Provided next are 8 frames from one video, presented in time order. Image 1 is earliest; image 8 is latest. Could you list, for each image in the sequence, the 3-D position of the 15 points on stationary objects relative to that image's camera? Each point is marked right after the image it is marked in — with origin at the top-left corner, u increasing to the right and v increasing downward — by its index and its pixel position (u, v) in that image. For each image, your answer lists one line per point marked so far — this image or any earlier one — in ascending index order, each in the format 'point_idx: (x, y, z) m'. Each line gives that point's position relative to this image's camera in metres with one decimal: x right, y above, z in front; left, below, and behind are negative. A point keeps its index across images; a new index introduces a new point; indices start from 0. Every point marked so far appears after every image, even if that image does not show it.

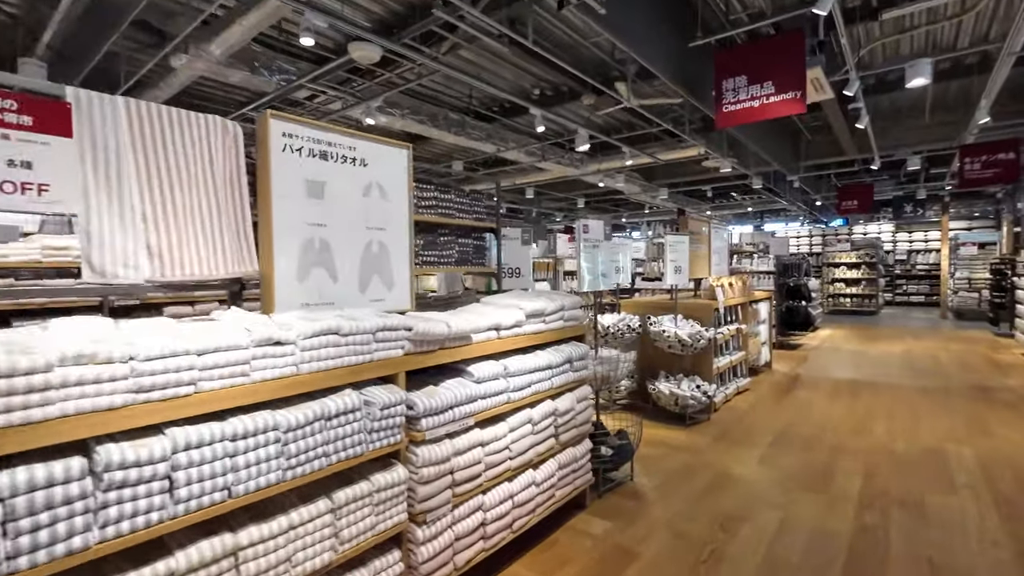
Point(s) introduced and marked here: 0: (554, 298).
0: (+0.2, -0.1, +2.5) m
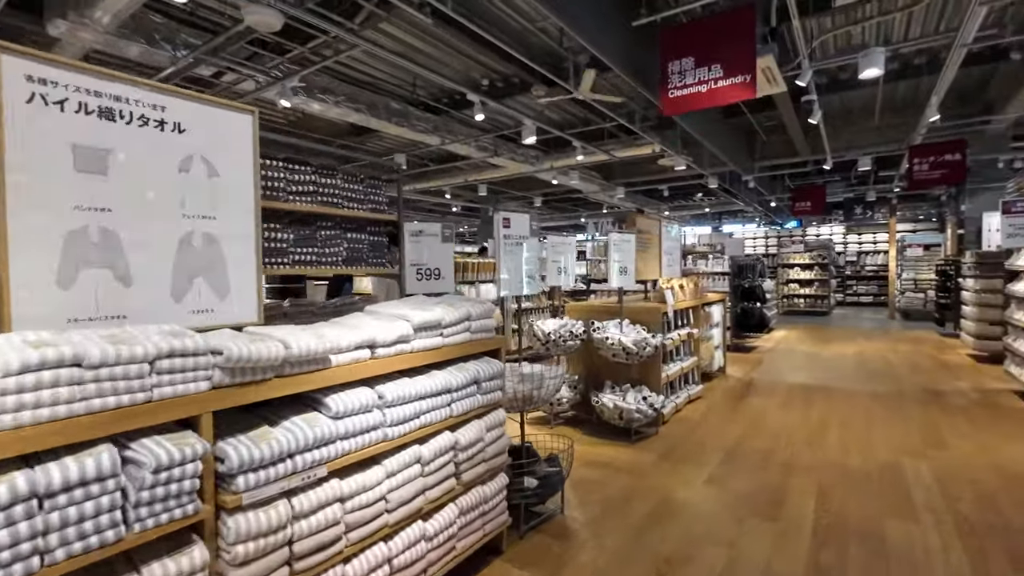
0: (-0.2, -0.1, +2.1) m
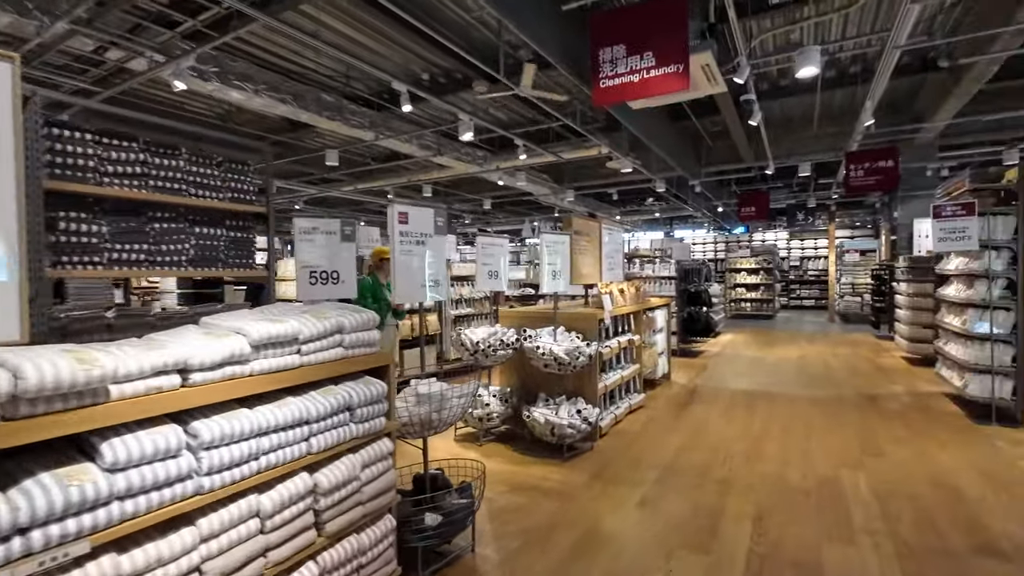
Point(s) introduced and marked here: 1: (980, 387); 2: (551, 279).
0: (-0.7, -0.1, +1.7) m
1: (+4.2, -0.9, +4.3) m
2: (+0.3, +0.1, +3.9) m
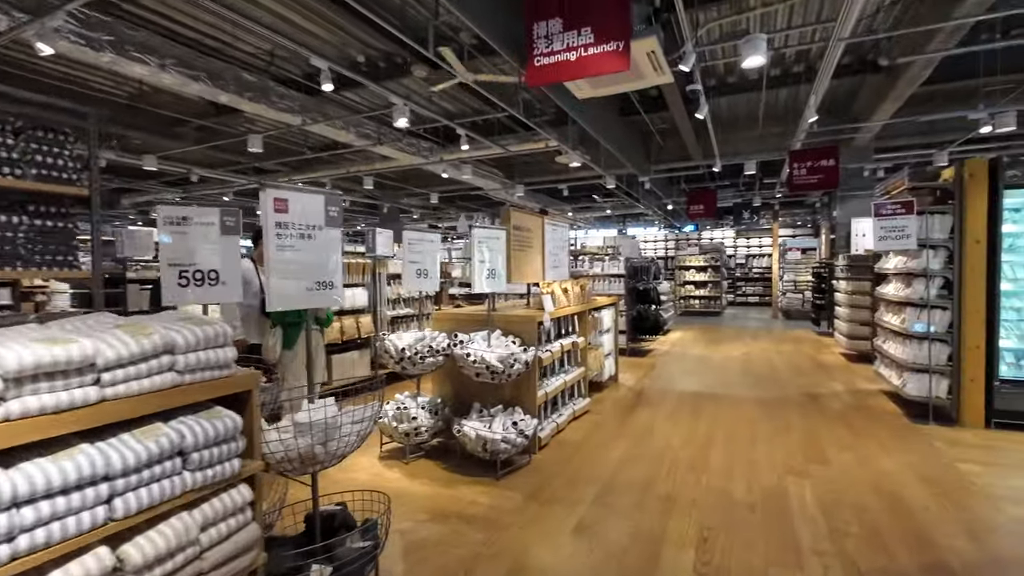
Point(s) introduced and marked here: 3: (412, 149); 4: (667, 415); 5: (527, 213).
0: (-1.0, -0.1, +1.3) m
1: (+3.6, -0.9, +4.3) m
2: (-0.2, +0.1, +3.5) m
3: (-1.8, +2.5, +8.8) m
4: (+1.5, -1.2, +4.7) m
5: (+0.1, +0.6, +4.3) m
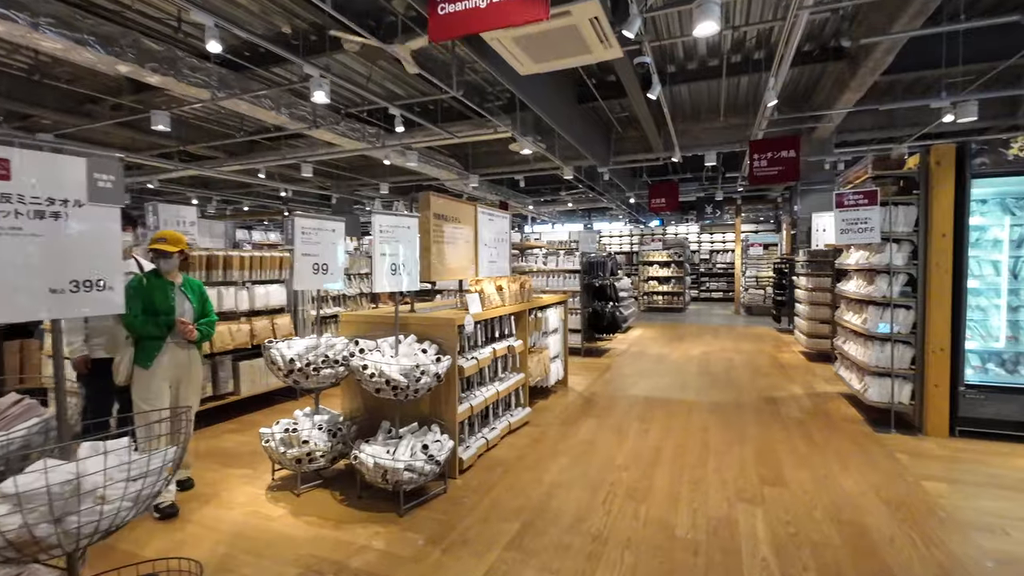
0: (-1.4, -0.1, +0.7) m
1: (+3.0, -0.9, +4.0) m
2: (-0.7, +0.1, +3.0) m
3: (-2.6, +2.6, +8.1) m
4: (+0.9, -1.2, +4.2) m
5: (-0.4, +0.7, +3.7) m
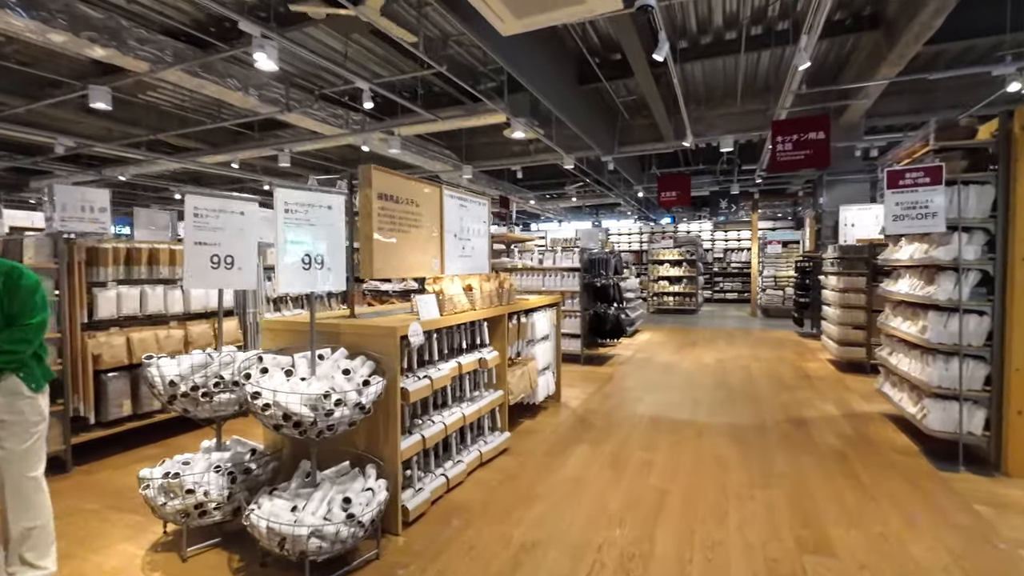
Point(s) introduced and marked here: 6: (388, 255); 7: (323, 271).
0: (-1.6, -0.1, 0.0) m
1: (+2.8, -0.9, +3.2) m
2: (-0.9, +0.1, +2.3) m
3: (-2.7, +2.6, +7.5) m
4: (+0.7, -1.2, +3.5) m
5: (-0.6, +0.7, +3.0) m
6: (-0.7, +0.2, +2.9) m
7: (-0.9, +0.1, +2.3) m
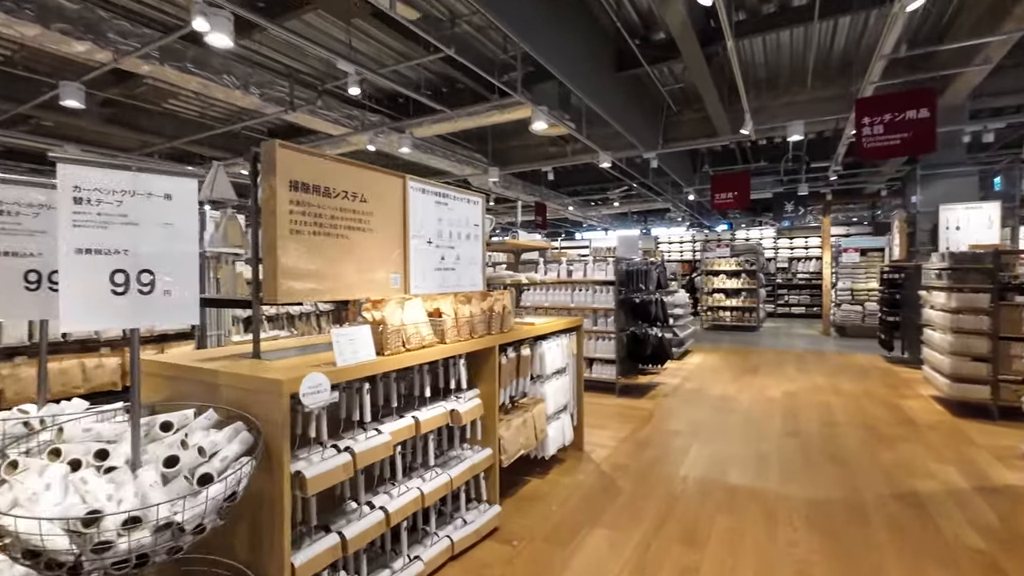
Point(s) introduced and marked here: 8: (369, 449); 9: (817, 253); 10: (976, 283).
0: (-2.0, -0.2, -0.7) m
1: (+2.7, -1.0, +2.0) m
2: (-1.1, 0.0, +1.5) m
3: (-2.3, +2.4, +6.9) m
4: (+0.6, -1.3, +2.5) m
5: (-0.7, +0.6, +2.2) m
6: (-0.8, +0.1, +2.0) m
7: (-1.0, 0.0, +1.5) m
8: (-0.5, -0.6, +1.9) m
9: (+8.5, +1.0, +13.6) m
10: (+4.6, 0.0, +4.8) m
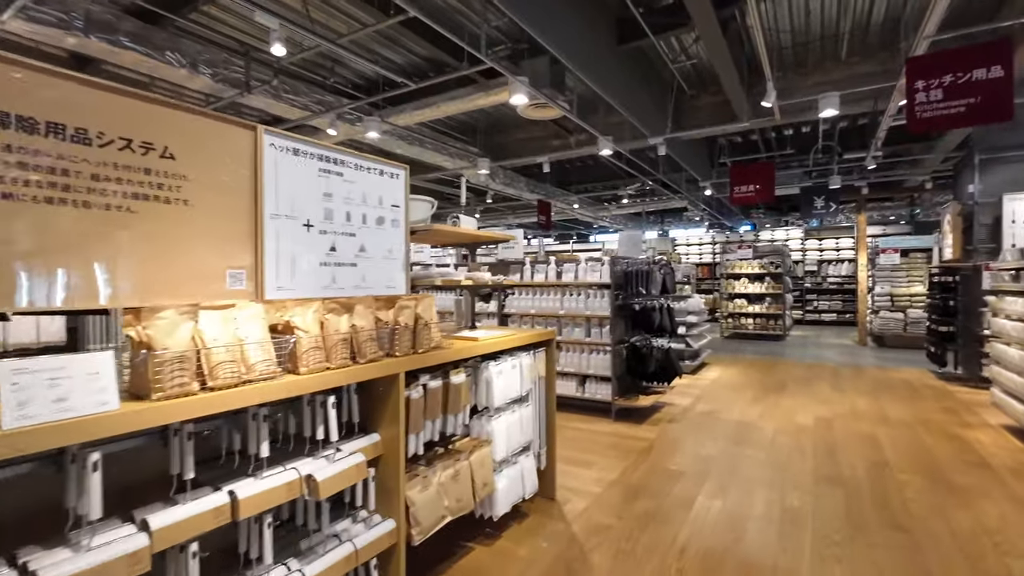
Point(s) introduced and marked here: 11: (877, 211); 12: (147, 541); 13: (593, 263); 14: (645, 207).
0: (-2.5, -0.1, -1.4) m
1: (+2.3, -1.0, +1.1) m
2: (-1.5, 0.0, +0.7) m
3: (-2.5, +2.3, +6.2) m
4: (+0.3, -1.3, +1.6) m
5: (-1.1, +0.6, +1.4) m
6: (-1.2, +0.1, +1.2) m
7: (-1.4, 0.0, +0.7) m
8: (-0.9, -0.6, +1.1) m
9: (+8.6, +0.9, +12.4) m
10: (+4.3, 0.0, +3.8) m
11: (+8.6, +1.9, +11.5) m
12: (-0.9, -0.6, +1.2) m
13: (+0.8, +0.3, +5.0) m
14: (+3.3, +2.0, +12.2) m
